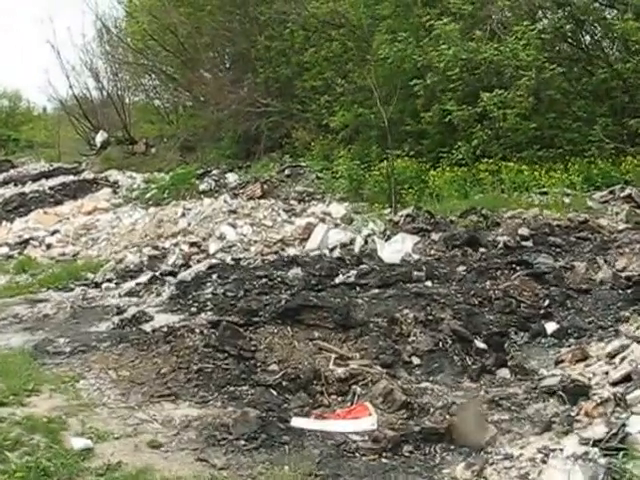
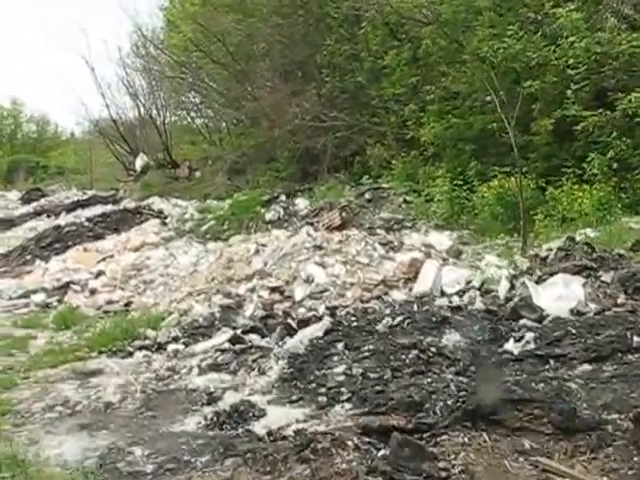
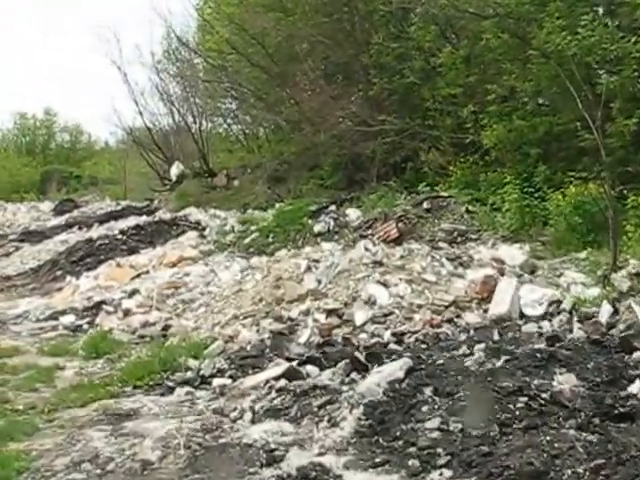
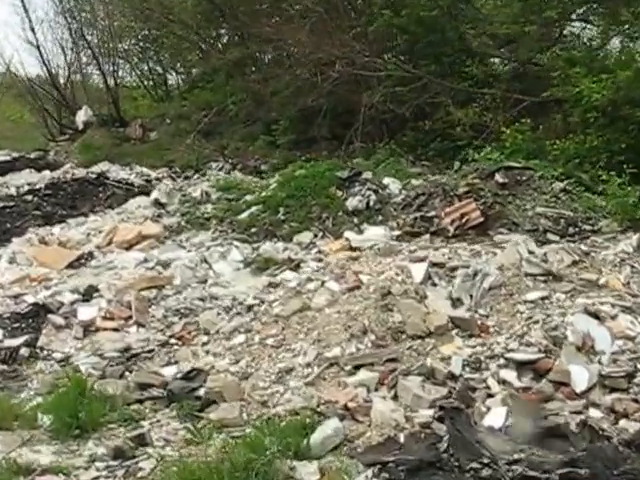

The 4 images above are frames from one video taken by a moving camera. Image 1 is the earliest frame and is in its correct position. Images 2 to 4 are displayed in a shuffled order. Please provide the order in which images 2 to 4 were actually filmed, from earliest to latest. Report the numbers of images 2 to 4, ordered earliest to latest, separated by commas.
2, 3, 4
